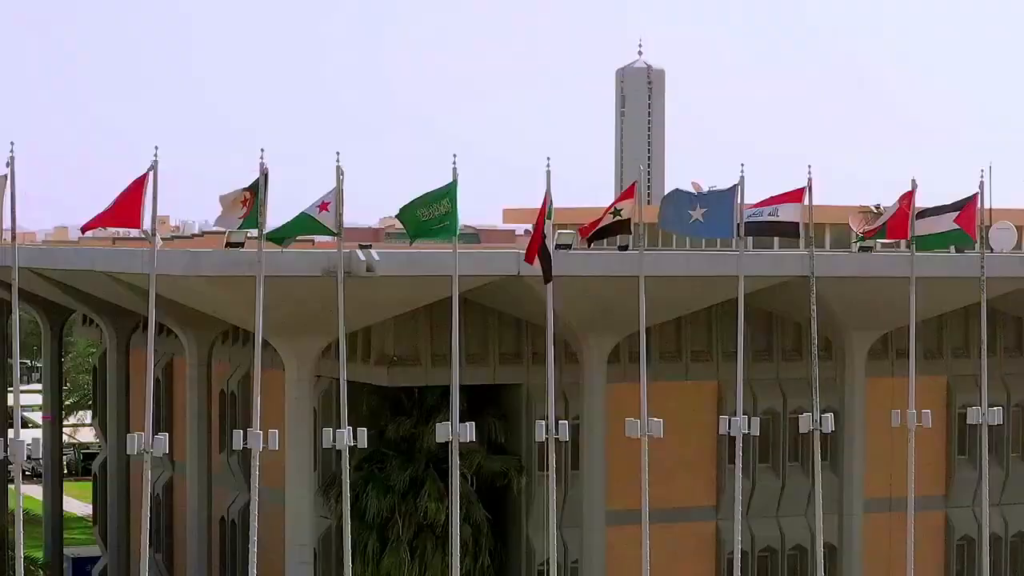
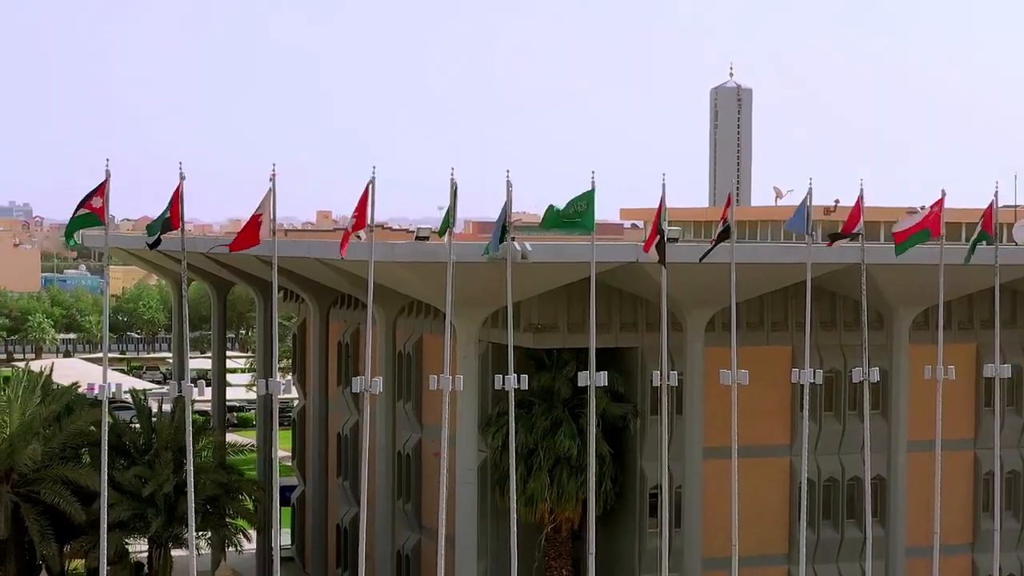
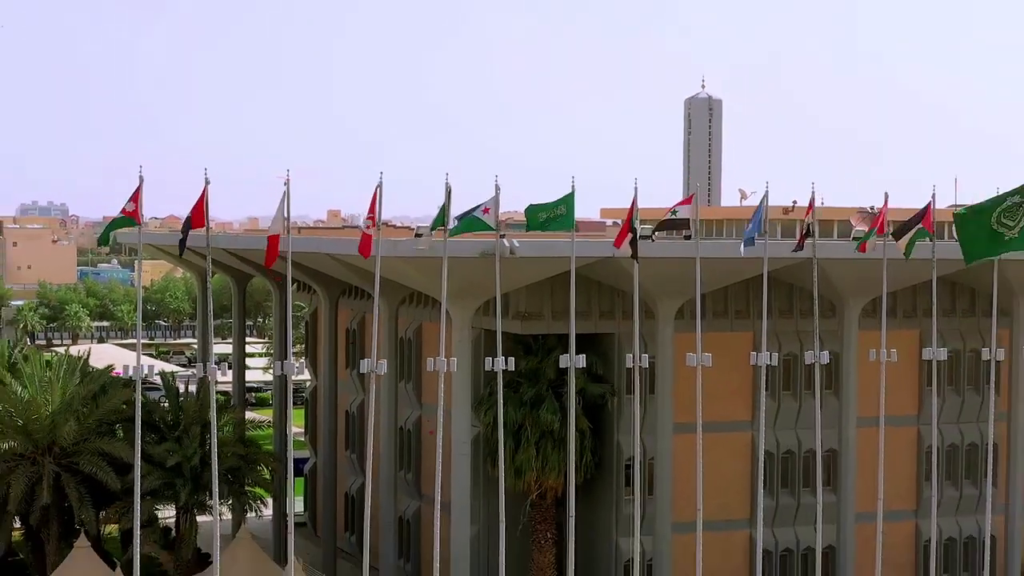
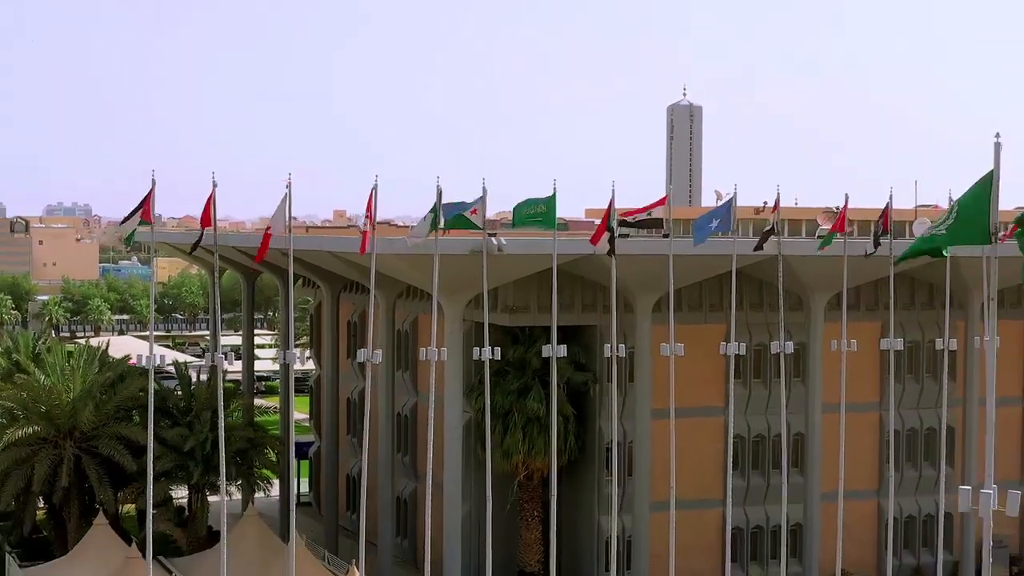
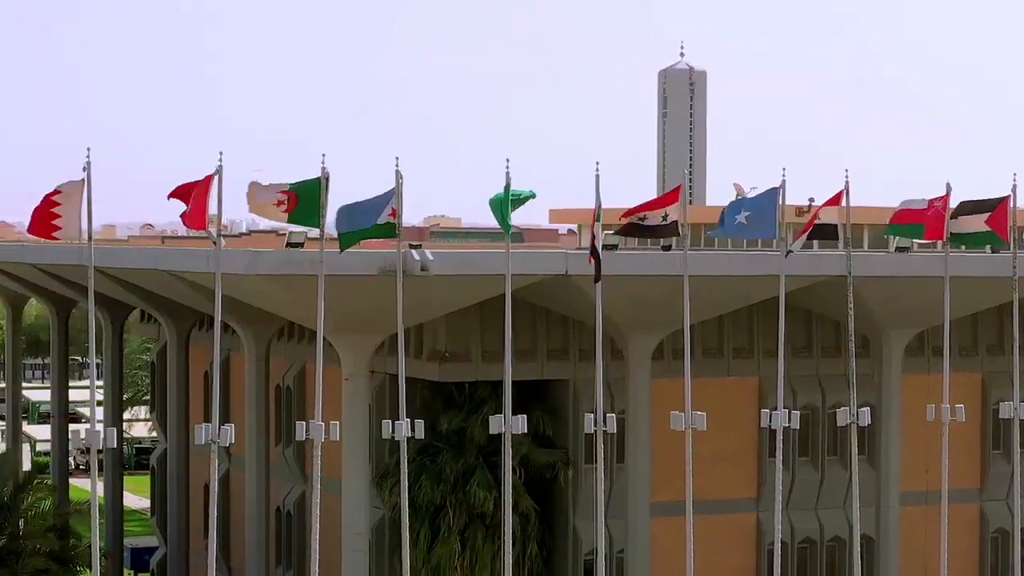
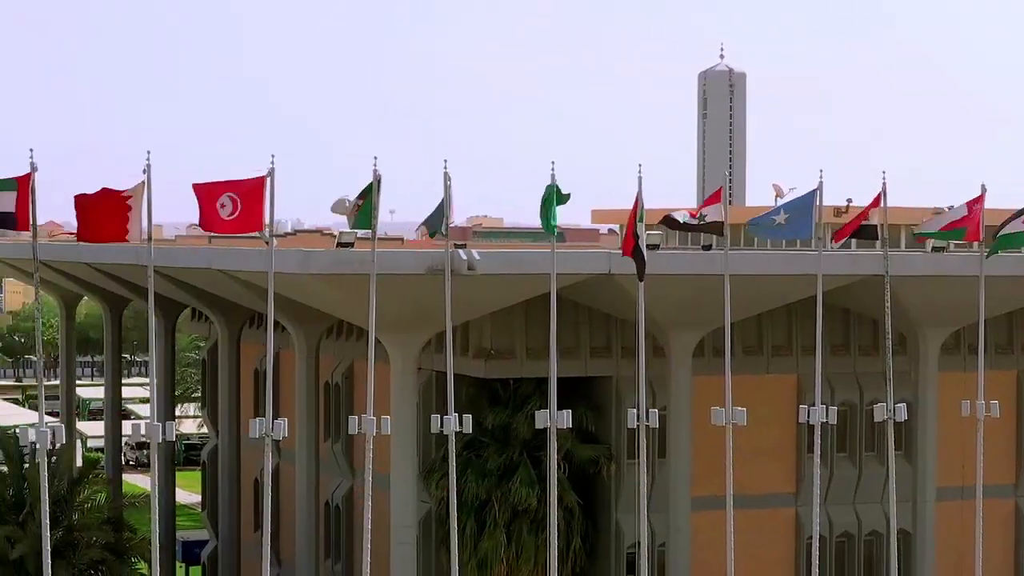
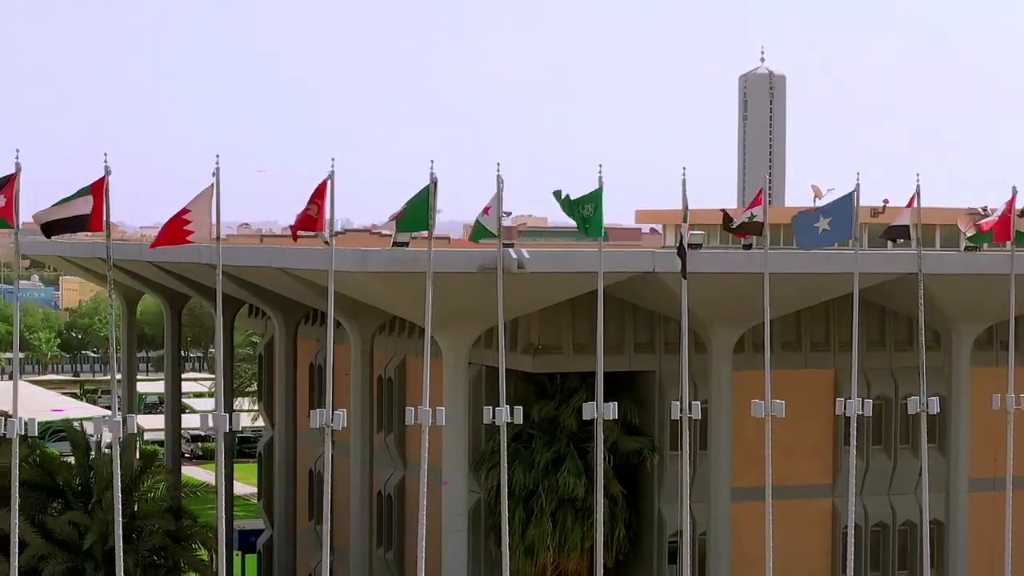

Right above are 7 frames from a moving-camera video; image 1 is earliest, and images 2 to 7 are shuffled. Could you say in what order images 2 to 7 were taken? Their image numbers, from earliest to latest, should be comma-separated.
5, 6, 7, 2, 3, 4
